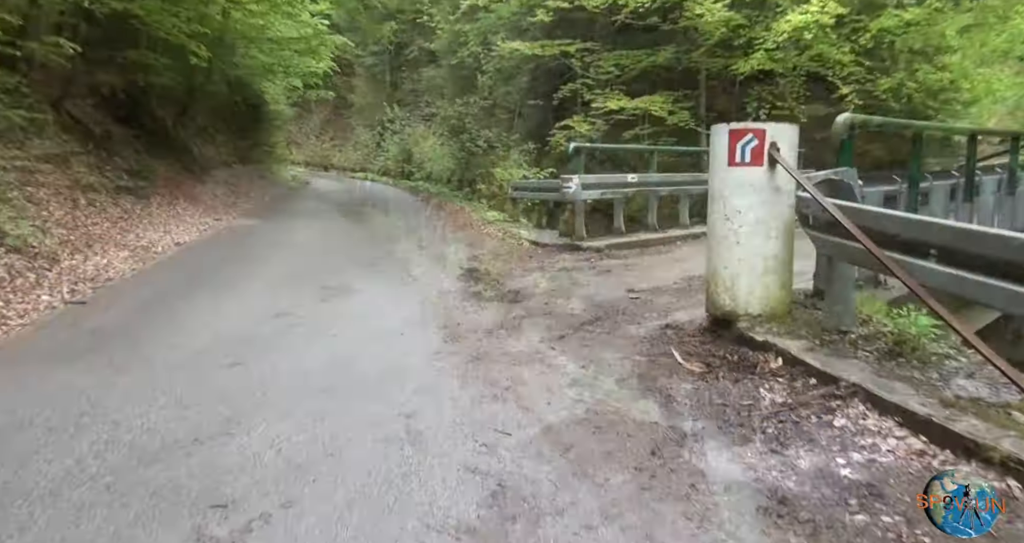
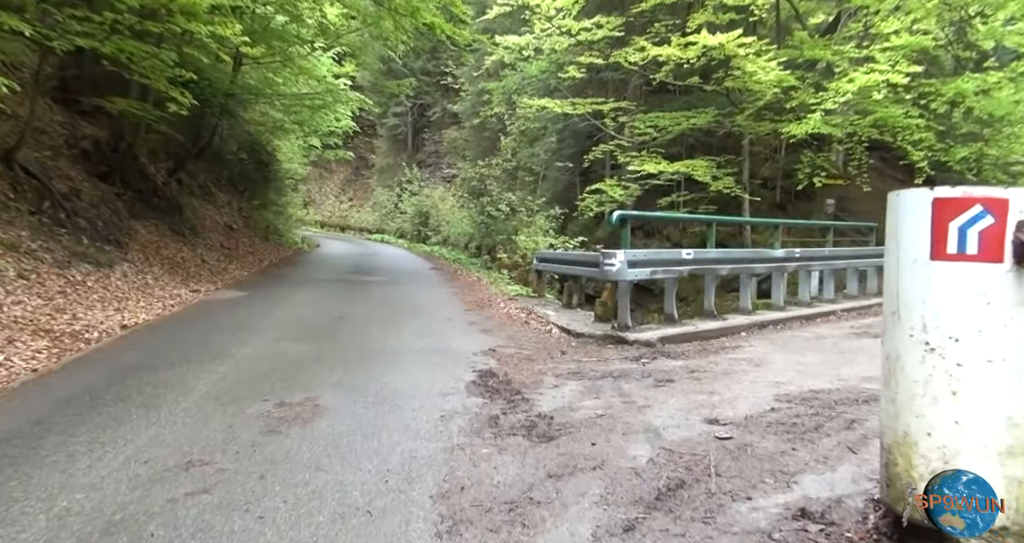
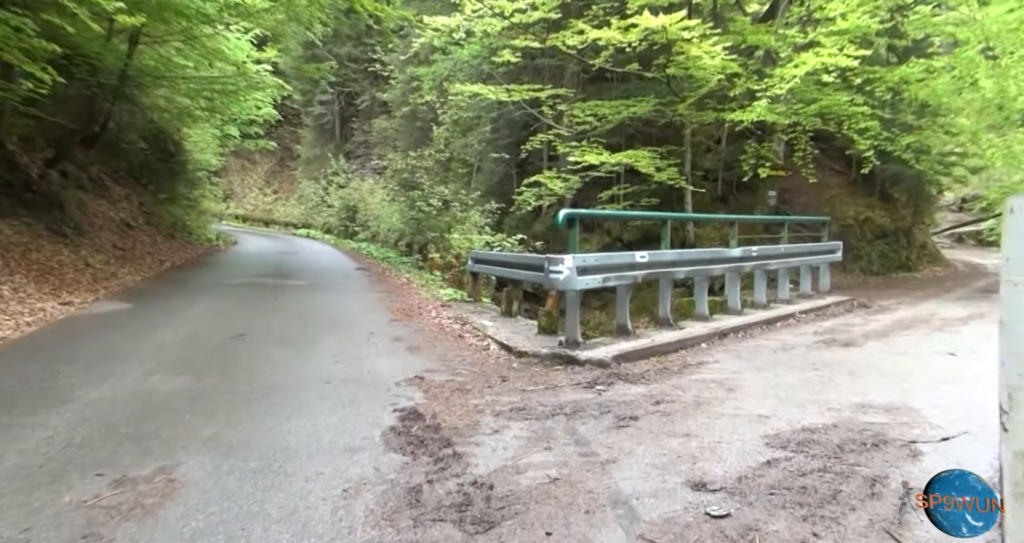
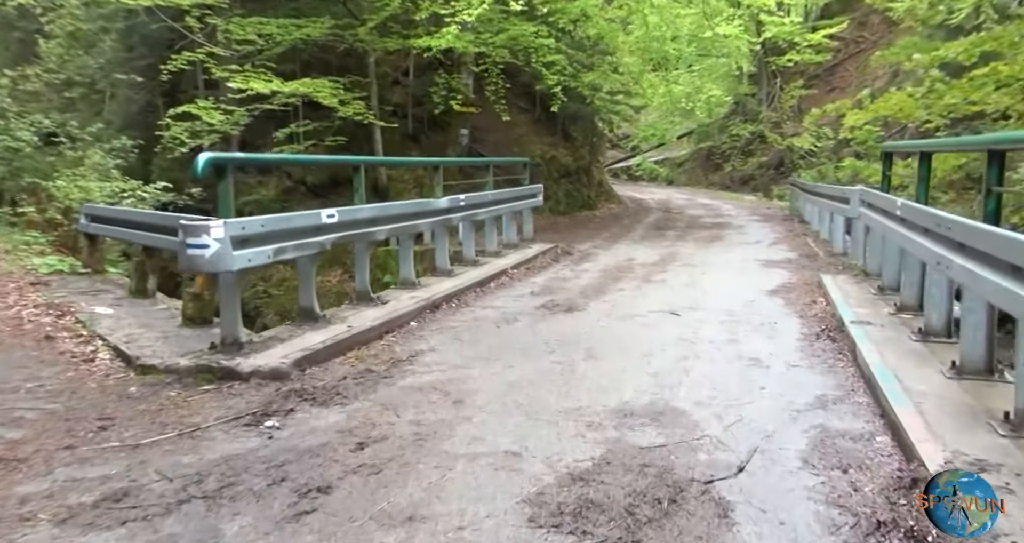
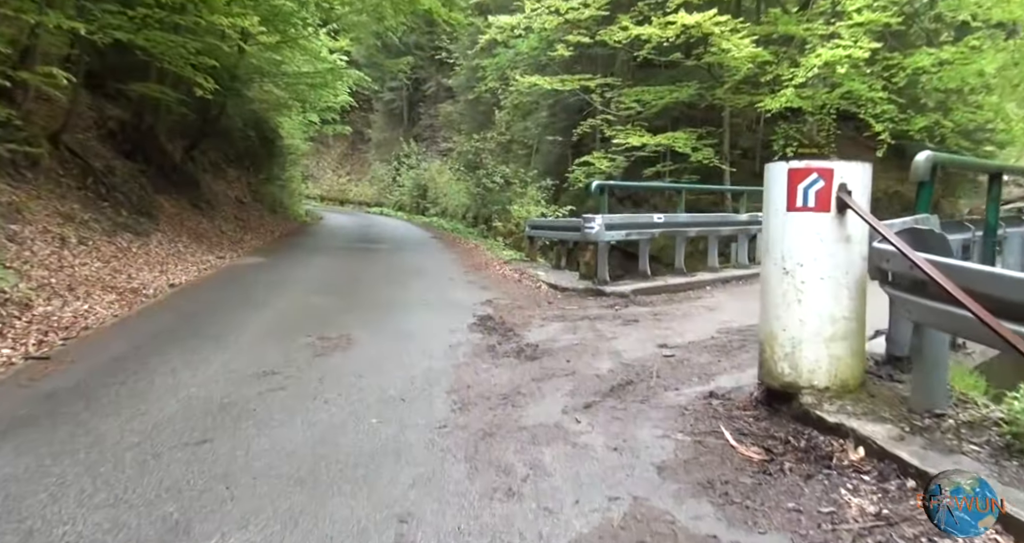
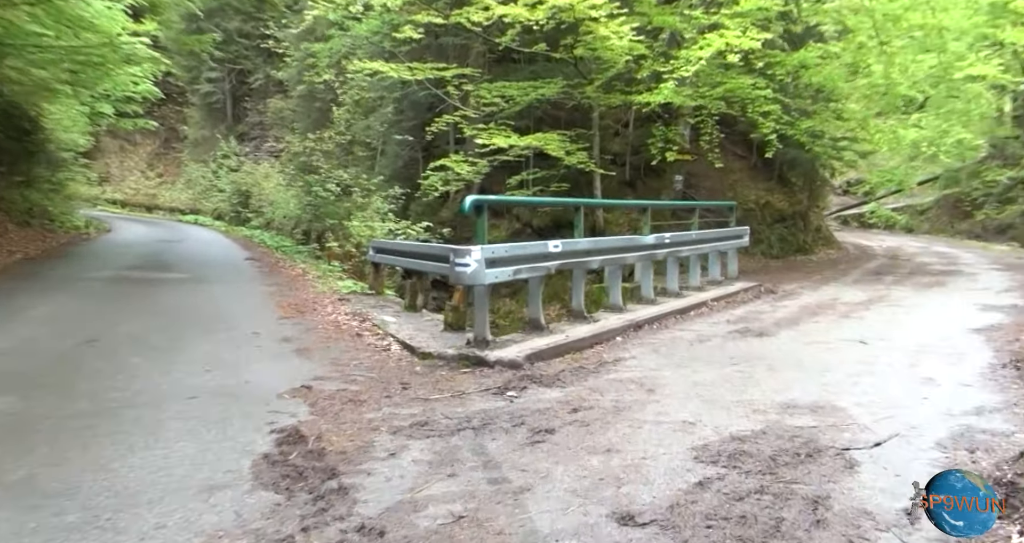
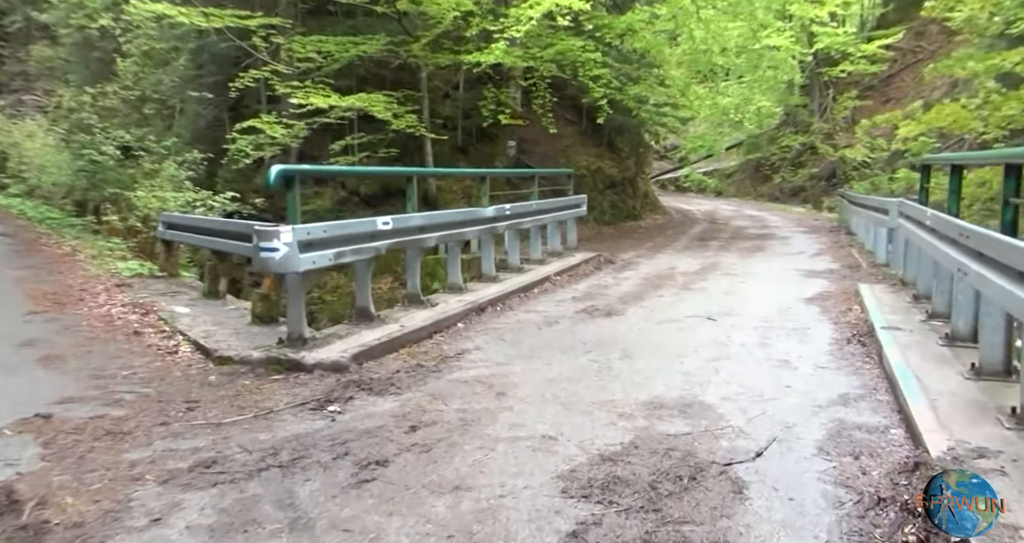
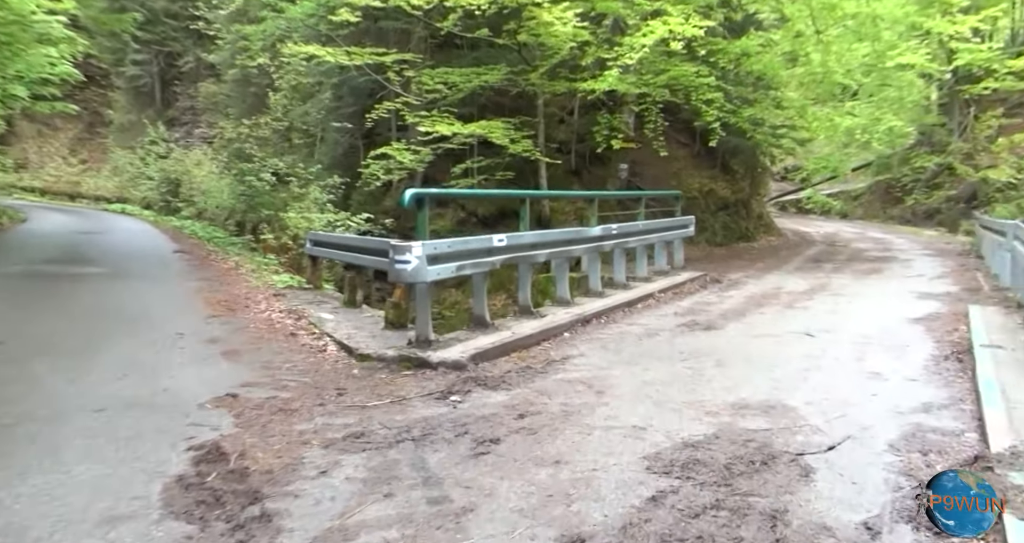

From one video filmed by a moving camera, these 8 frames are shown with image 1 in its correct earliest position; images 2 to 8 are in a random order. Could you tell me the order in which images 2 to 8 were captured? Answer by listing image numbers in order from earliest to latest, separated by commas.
5, 2, 3, 6, 8, 7, 4
